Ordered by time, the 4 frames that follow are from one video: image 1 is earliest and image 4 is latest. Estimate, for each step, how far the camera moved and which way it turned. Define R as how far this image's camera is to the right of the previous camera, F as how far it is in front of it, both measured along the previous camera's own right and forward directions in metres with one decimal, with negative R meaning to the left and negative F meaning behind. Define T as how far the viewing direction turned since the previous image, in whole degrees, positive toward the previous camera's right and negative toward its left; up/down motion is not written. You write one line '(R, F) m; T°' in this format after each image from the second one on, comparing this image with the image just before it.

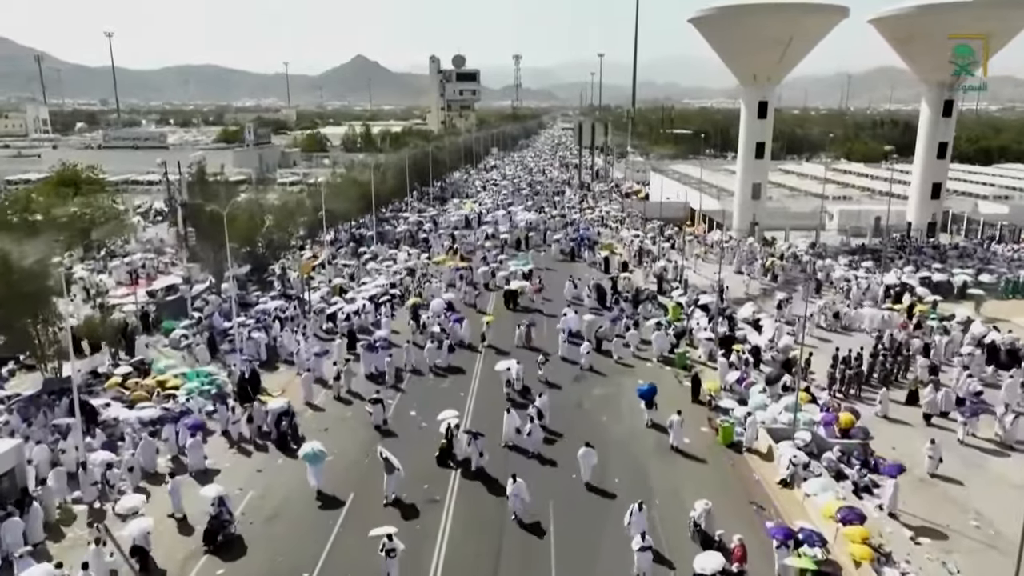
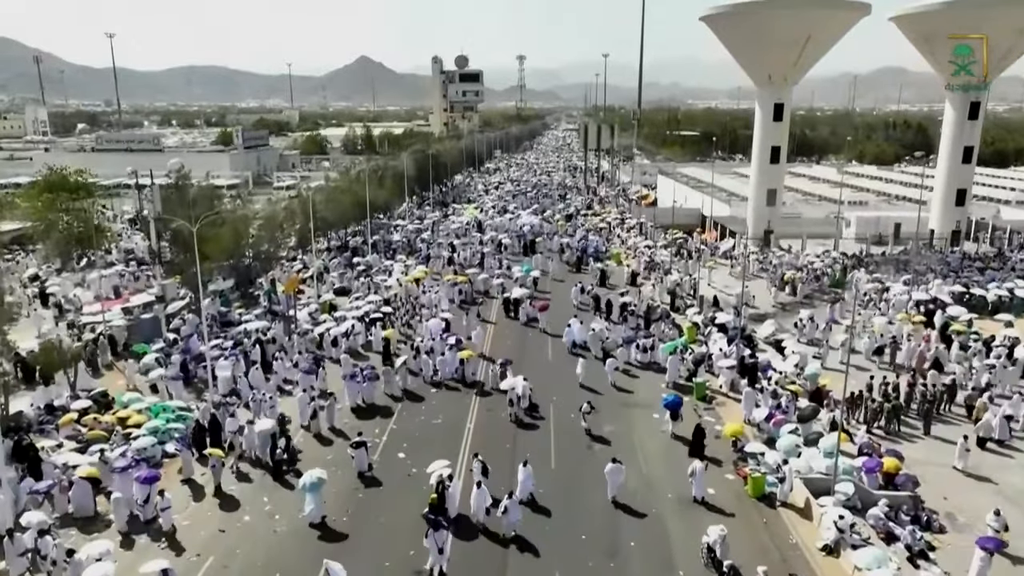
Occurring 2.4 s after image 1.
(+0.1, +1.9) m; 0°
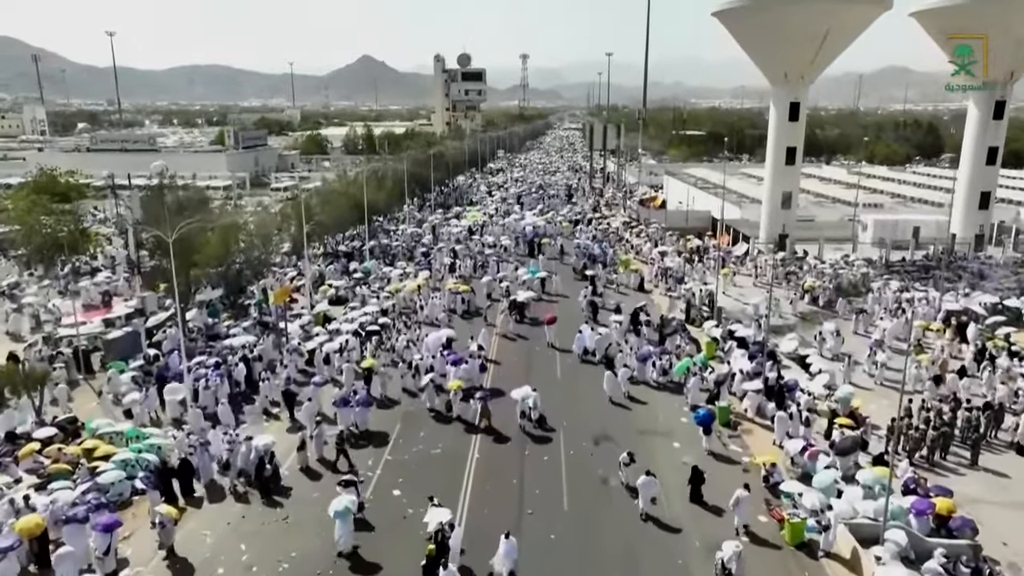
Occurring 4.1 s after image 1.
(-0.1, +1.5) m; 0°
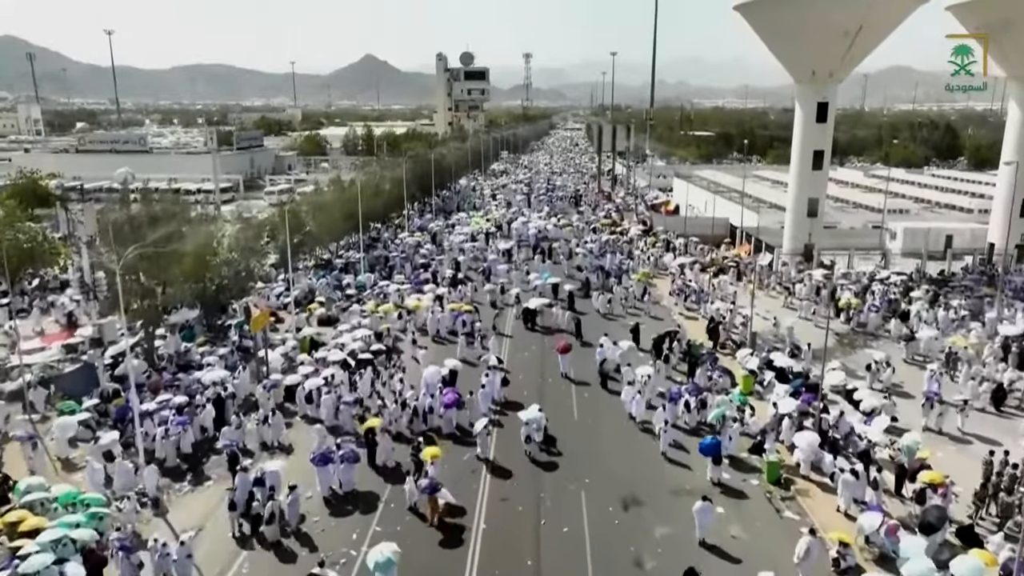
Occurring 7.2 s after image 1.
(-0.2, +2.5) m; 0°
